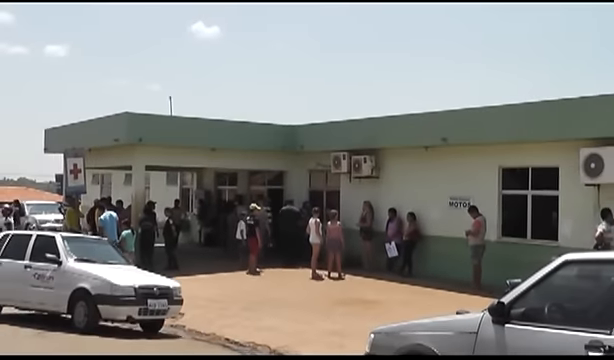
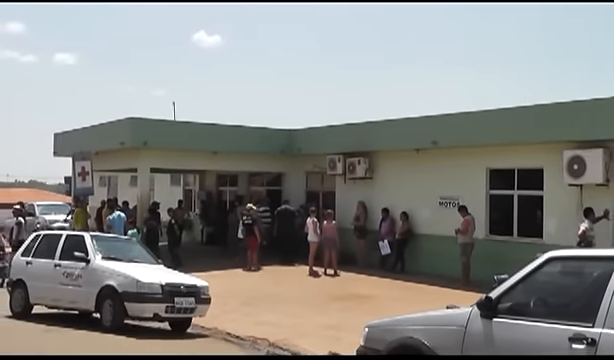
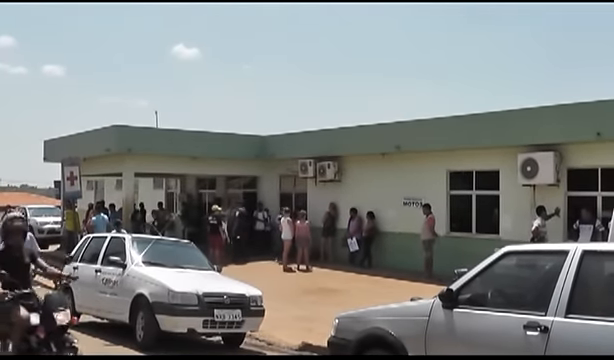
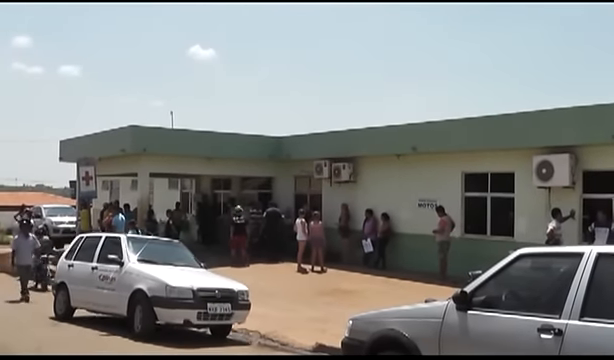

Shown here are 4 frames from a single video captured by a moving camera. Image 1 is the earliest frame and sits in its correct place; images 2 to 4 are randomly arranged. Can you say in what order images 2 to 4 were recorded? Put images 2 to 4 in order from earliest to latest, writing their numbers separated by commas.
2, 4, 3
